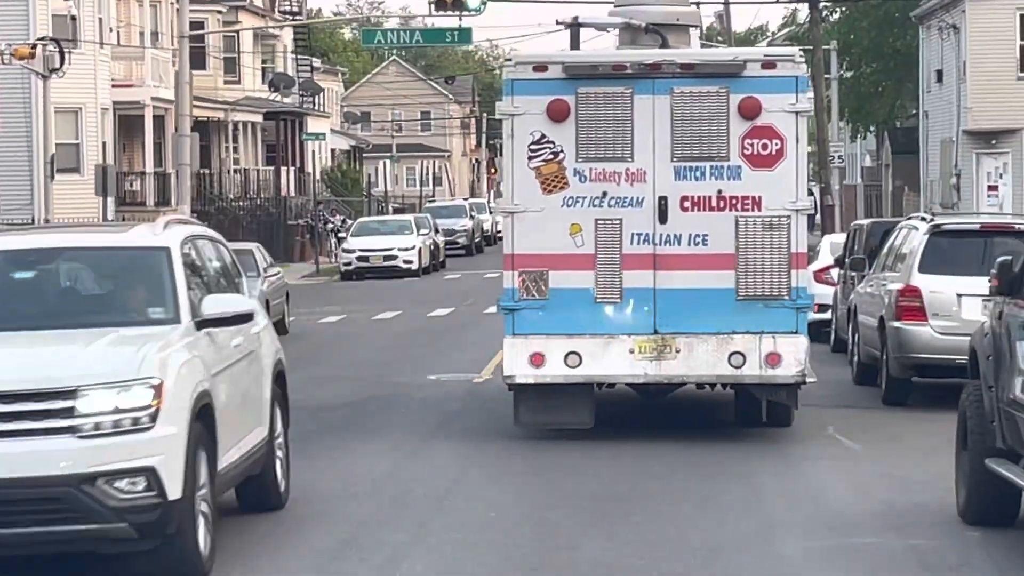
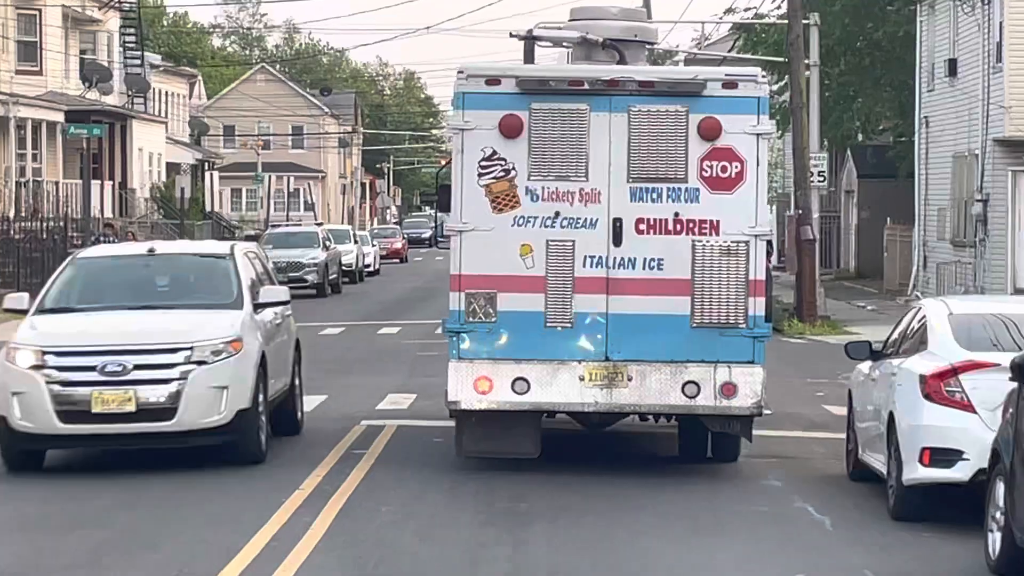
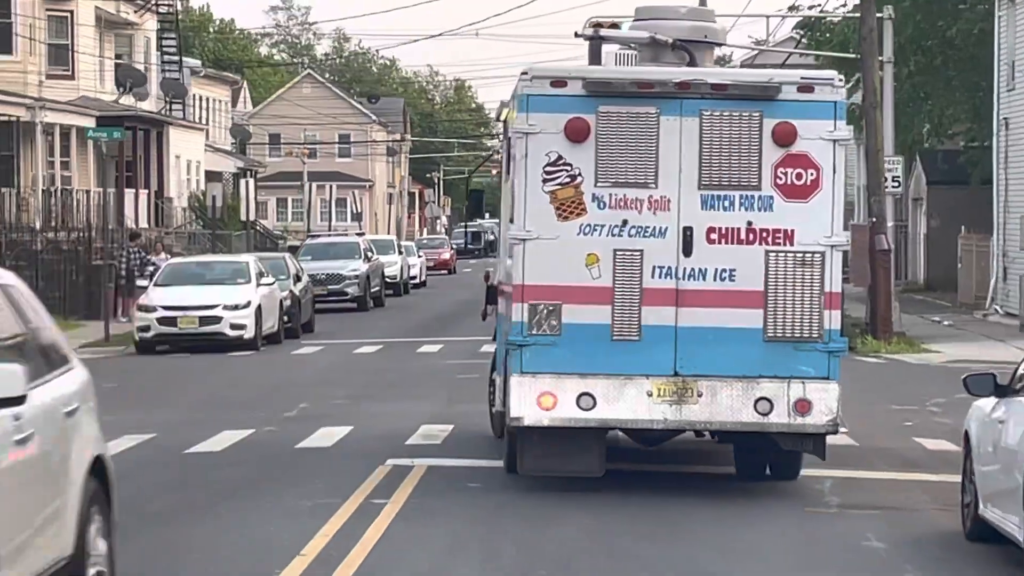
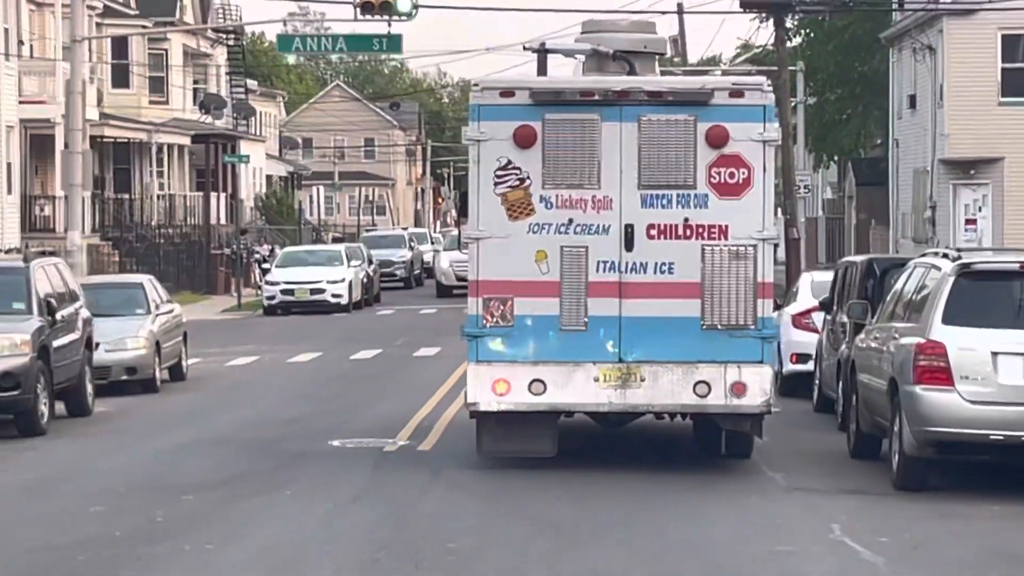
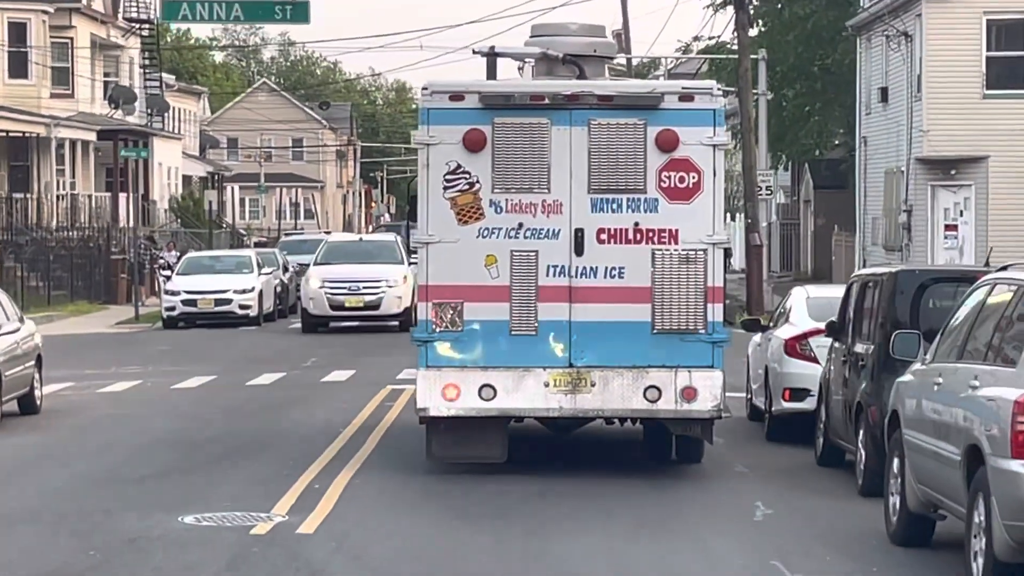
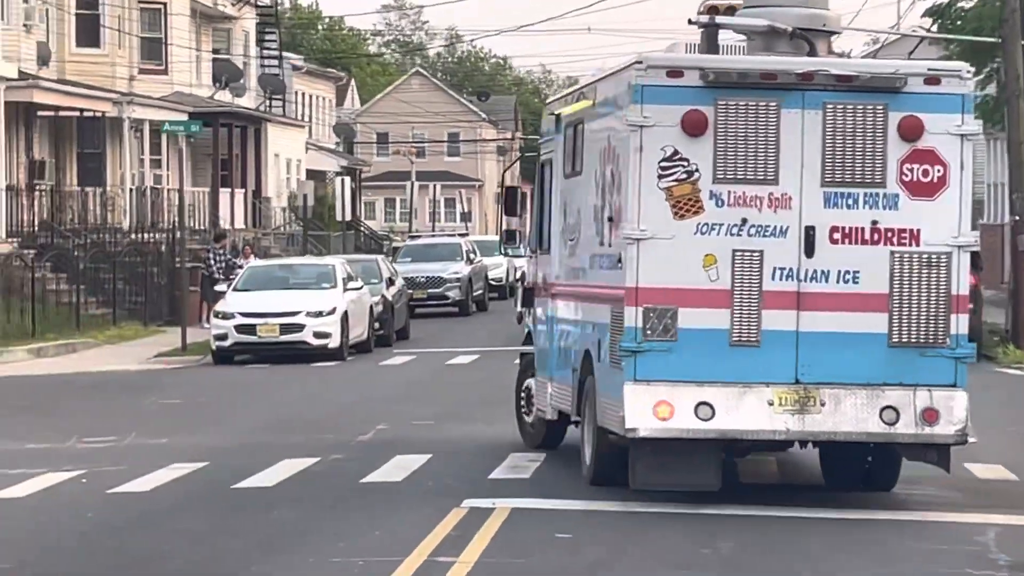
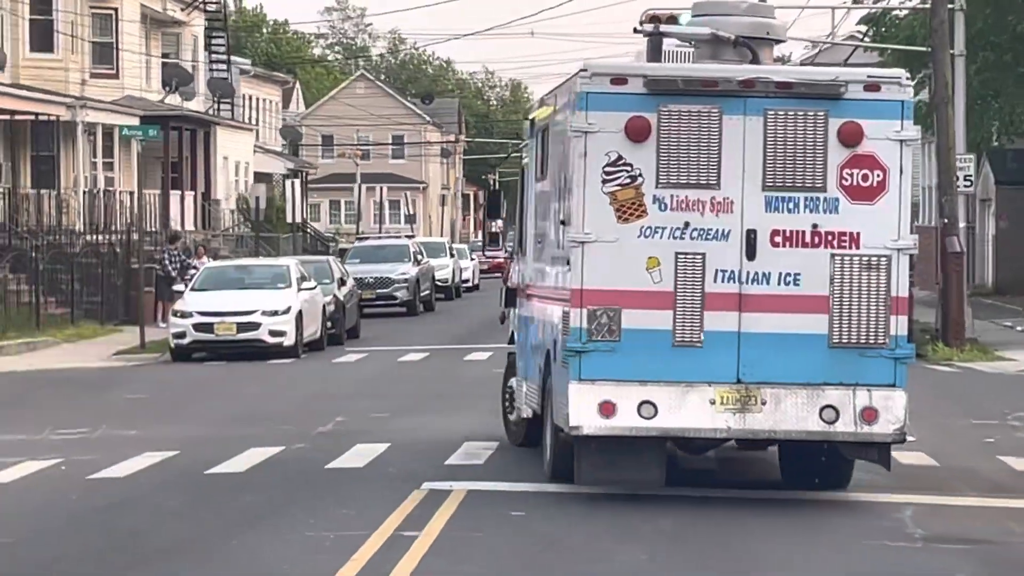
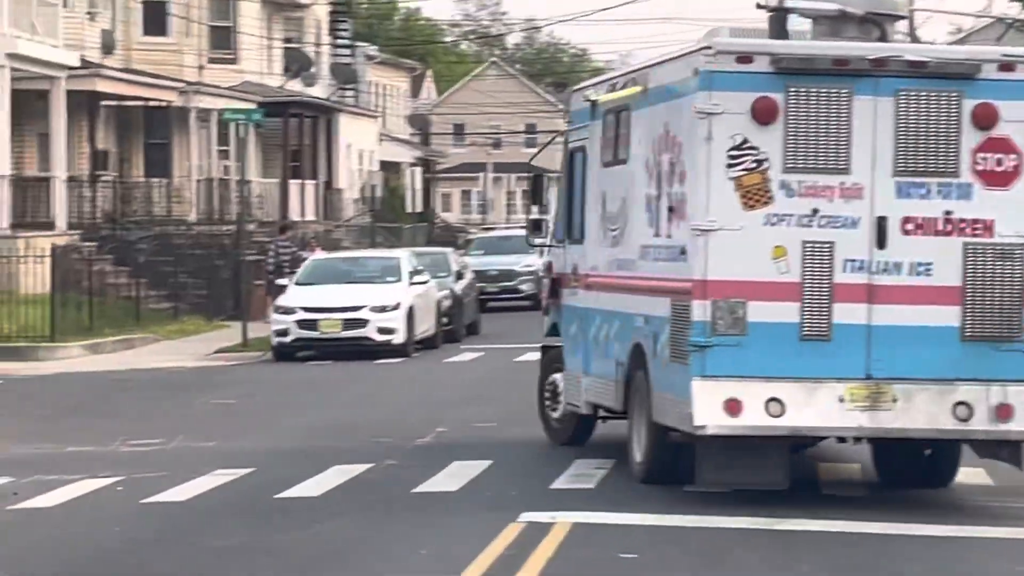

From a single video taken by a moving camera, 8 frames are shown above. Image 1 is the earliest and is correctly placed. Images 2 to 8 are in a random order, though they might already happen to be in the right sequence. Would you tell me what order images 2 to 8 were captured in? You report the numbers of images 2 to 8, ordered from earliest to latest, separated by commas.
4, 5, 2, 3, 7, 6, 8
